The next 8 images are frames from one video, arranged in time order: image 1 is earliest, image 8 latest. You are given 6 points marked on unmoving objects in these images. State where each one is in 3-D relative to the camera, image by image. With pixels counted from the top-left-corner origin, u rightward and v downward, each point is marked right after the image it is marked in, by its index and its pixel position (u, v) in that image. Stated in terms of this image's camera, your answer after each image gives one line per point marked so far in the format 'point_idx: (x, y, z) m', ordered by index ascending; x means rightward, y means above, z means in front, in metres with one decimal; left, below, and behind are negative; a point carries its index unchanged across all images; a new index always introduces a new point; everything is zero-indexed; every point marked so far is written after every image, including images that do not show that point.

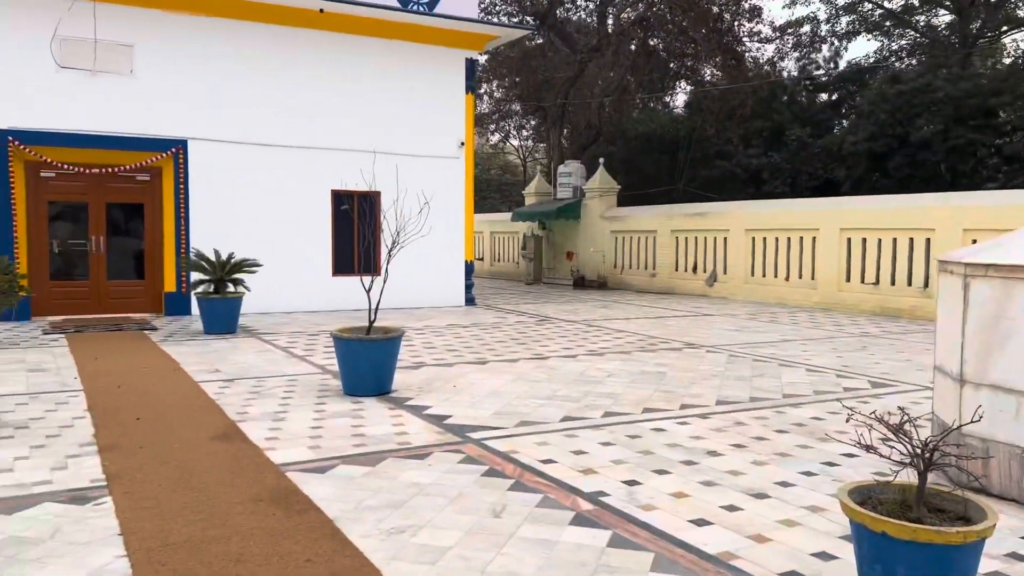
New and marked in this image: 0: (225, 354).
0: (-2.9, -0.7, +8.6) m
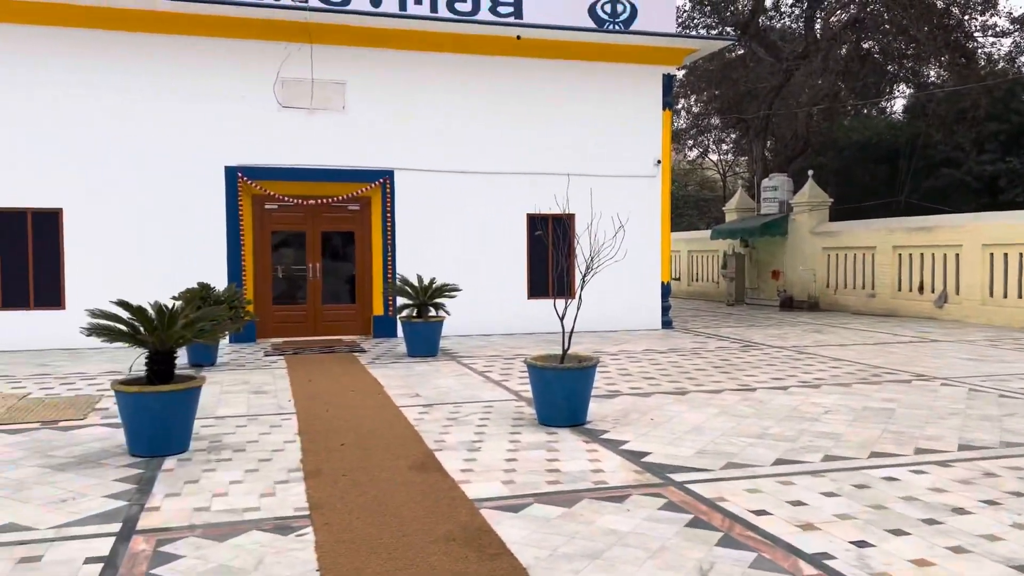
0: (-0.9, -0.9, +8.7) m
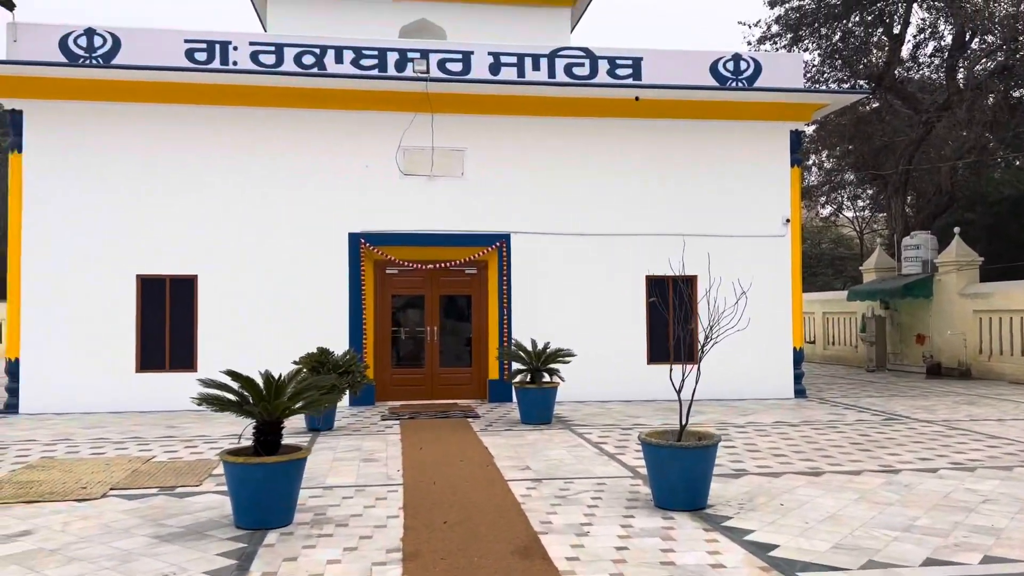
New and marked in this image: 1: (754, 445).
0: (+0.3, -1.6, +8.4) m
1: (+2.5, -1.6, +8.6) m
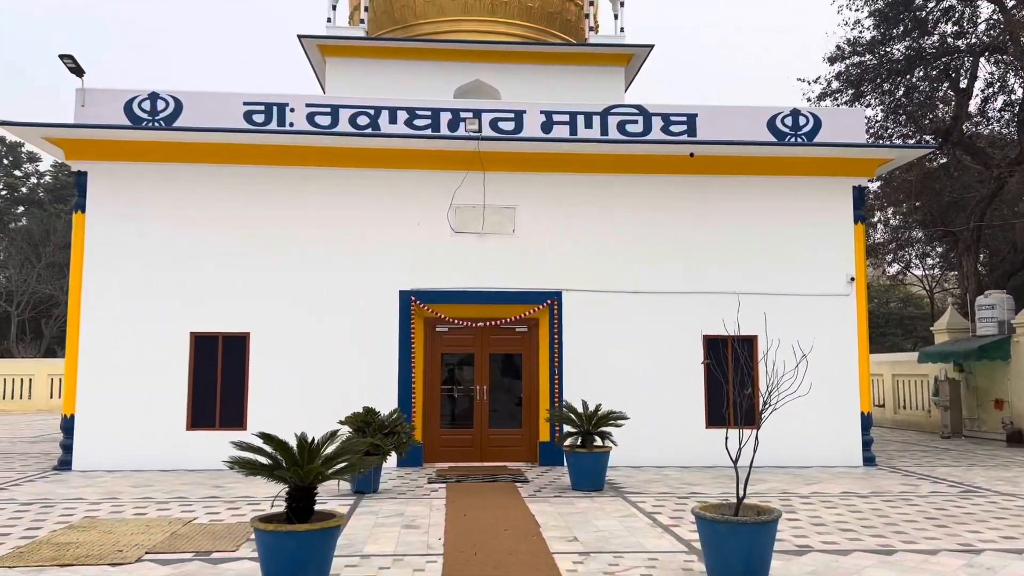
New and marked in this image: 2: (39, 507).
0: (+0.7, -2.2, +8.1) m
1: (+2.9, -2.2, +8.0) m
2: (-4.8, -2.2, +8.6) m
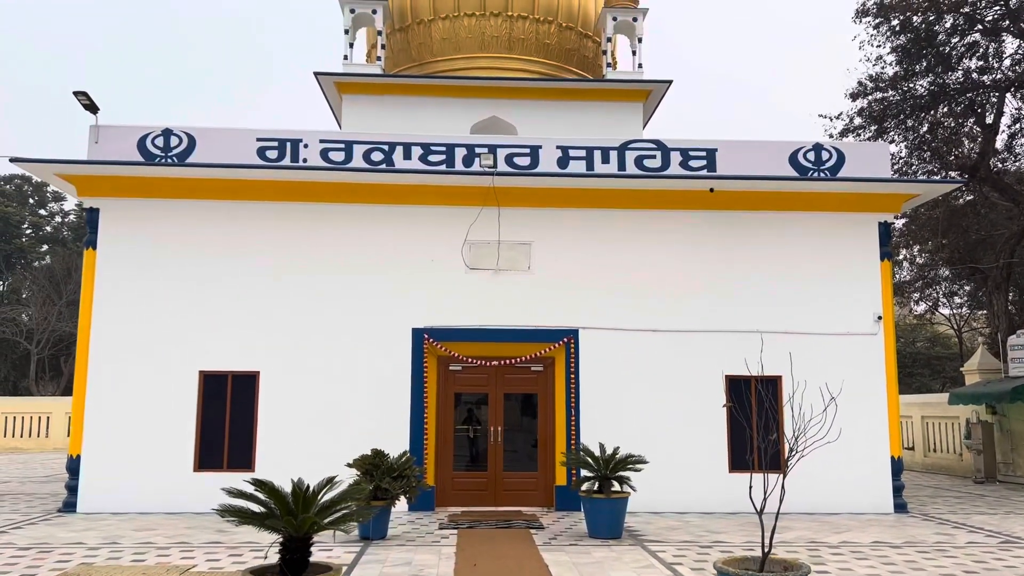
0: (+0.8, -2.5, +7.6) m
1: (+3.0, -2.5, +7.6) m
2: (-4.7, -2.6, +8.3) m
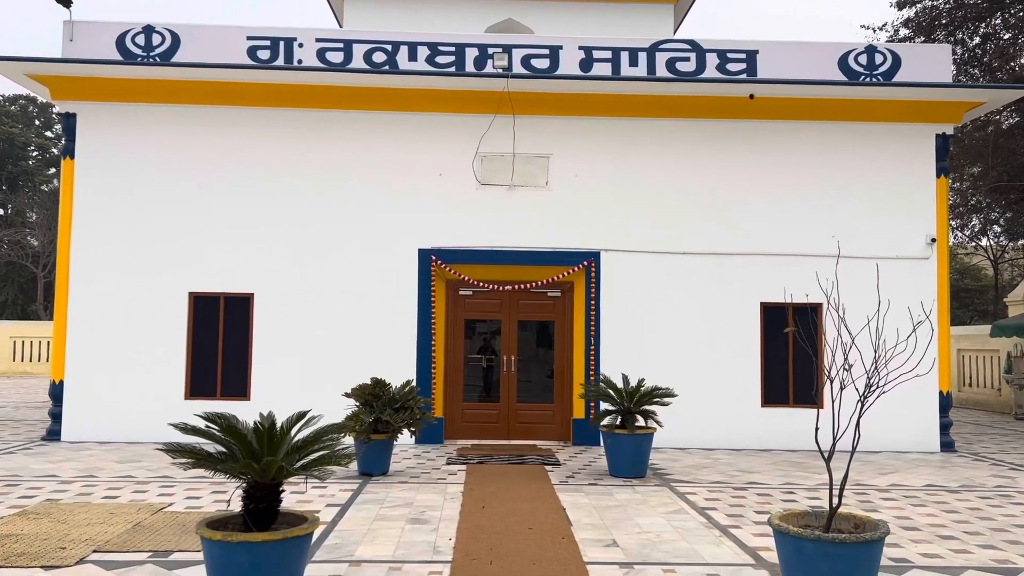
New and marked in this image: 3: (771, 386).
0: (+0.9, -1.8, +6.8) m
1: (+3.1, -1.8, +6.7) m
2: (-4.5, -1.8, +7.6) m
3: (+3.3, -1.2, +10.7) m
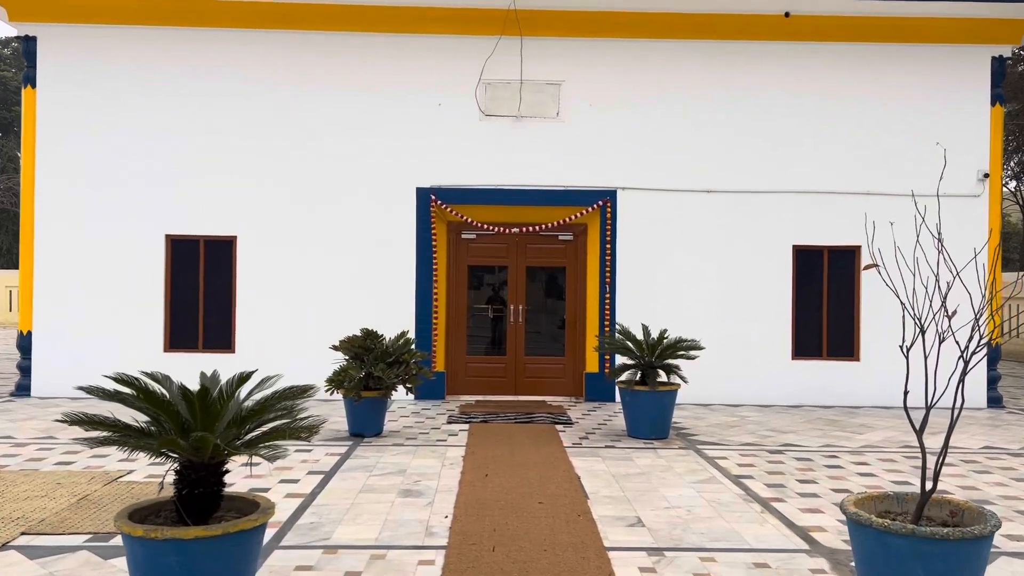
0: (+1.0, -1.4, +5.9) m
1: (+3.2, -1.4, +5.8) m
2: (-4.5, -1.3, +6.8) m
3: (+3.4, -0.6, +9.8) m
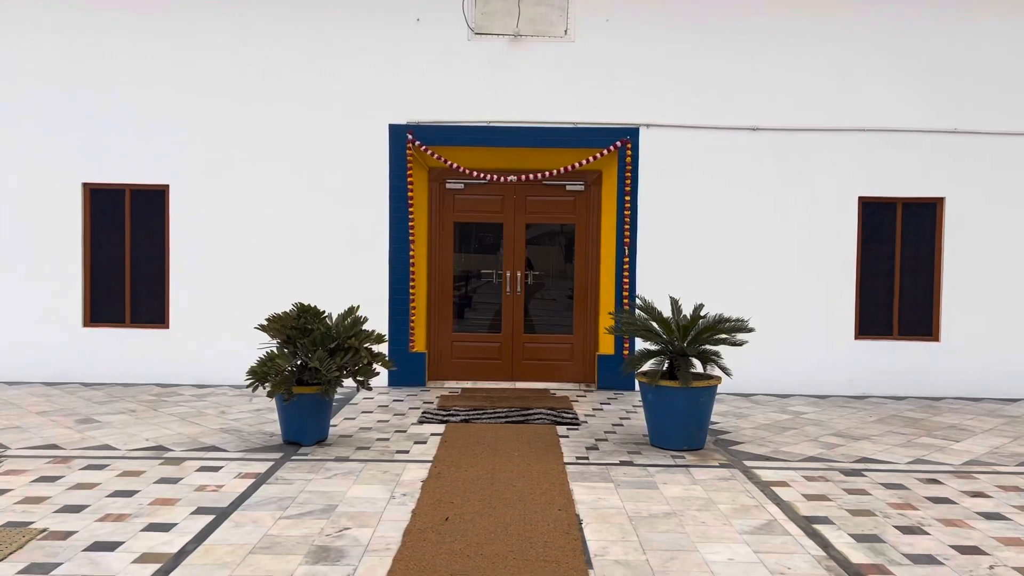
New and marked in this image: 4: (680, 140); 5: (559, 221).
0: (+0.8, -1.2, +4.1) m
1: (+3.0, -1.2, +3.9) m
2: (-4.6, -1.0, +5.0) m
3: (+3.3, -0.2, +7.8) m
4: (+1.5, +1.4, +7.8) m
5: (+0.5, +0.6, +8.4) m
